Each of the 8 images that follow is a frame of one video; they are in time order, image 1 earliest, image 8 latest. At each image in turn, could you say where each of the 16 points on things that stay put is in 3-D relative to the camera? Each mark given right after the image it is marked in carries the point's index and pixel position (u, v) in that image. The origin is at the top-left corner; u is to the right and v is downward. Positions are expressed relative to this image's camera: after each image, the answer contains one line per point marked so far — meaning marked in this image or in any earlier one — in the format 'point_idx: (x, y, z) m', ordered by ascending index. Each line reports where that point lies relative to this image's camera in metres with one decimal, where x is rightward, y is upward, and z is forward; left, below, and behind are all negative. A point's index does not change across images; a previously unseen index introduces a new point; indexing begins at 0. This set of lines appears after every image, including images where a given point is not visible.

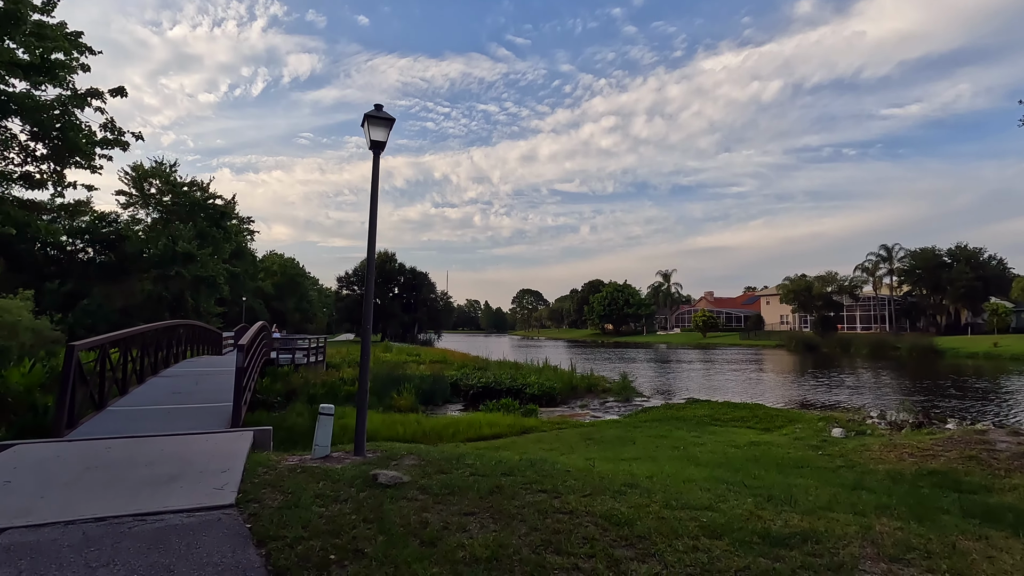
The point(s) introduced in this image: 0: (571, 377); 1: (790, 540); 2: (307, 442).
0: (+2.0, -3.0, +18.1) m
1: (+1.7, -1.5, +3.3) m
2: (-3.7, -2.8, +9.8) m
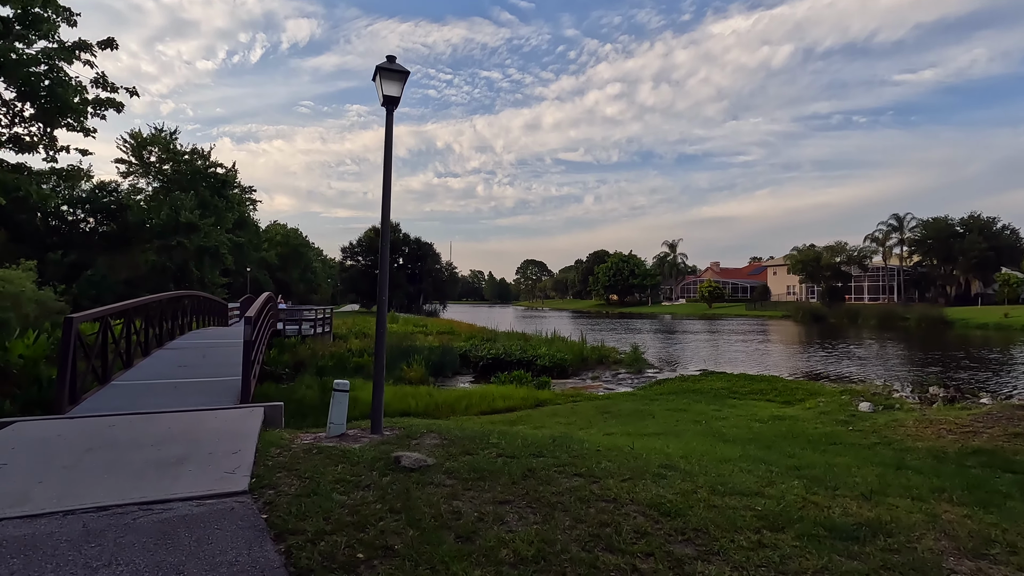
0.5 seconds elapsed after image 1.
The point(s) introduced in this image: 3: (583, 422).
0: (+2.3, -2.0, +17.9) m
1: (+1.9, -1.4, +3.0) m
2: (-3.5, -2.2, +9.6) m
3: (+1.1, -2.1, +8.5) m
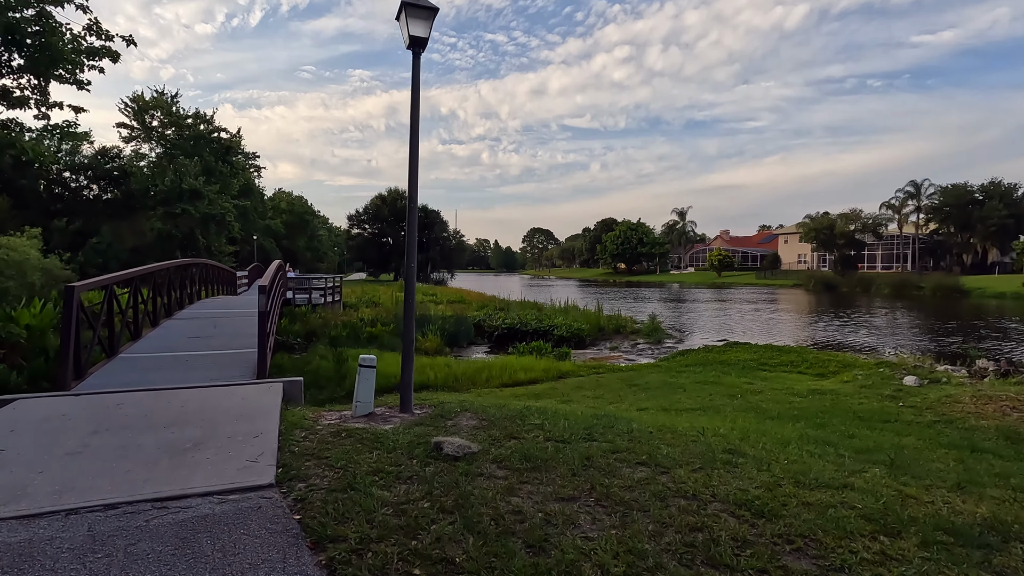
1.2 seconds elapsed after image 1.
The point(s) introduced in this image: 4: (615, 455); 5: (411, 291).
0: (+2.8, -1.0, +17.5) m
1: (+2.3, -1.2, +2.6) m
2: (-3.1, -1.7, +9.3) m
3: (+1.5, -1.7, +8.1) m
4: (+0.7, -1.1, +3.4) m
5: (-0.9, 0.0, +4.6) m
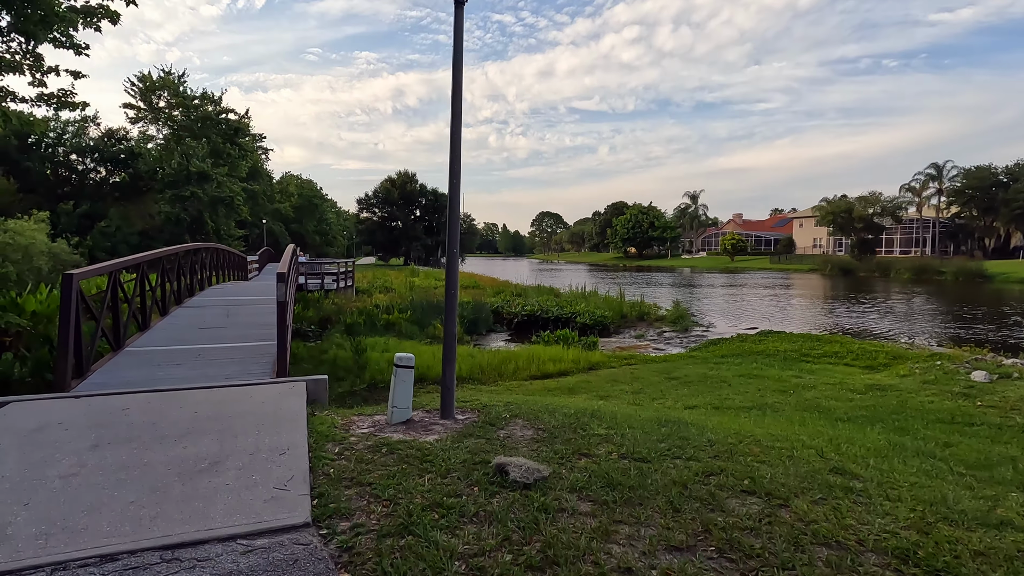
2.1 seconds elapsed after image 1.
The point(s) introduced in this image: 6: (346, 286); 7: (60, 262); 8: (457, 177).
0: (+3.4, -0.5, +16.9) m
1: (+2.7, -1.2, +2.0) m
2: (-2.6, -1.5, +8.8) m
3: (+2.0, -1.5, +7.5) m
4: (+1.1, -1.0, +2.9) m
5: (-0.4, 0.0, +4.0) m
6: (-5.9, +0.1, +19.2) m
7: (-12.5, +0.7, +14.8) m
8: (-0.4, +0.8, +3.9) m
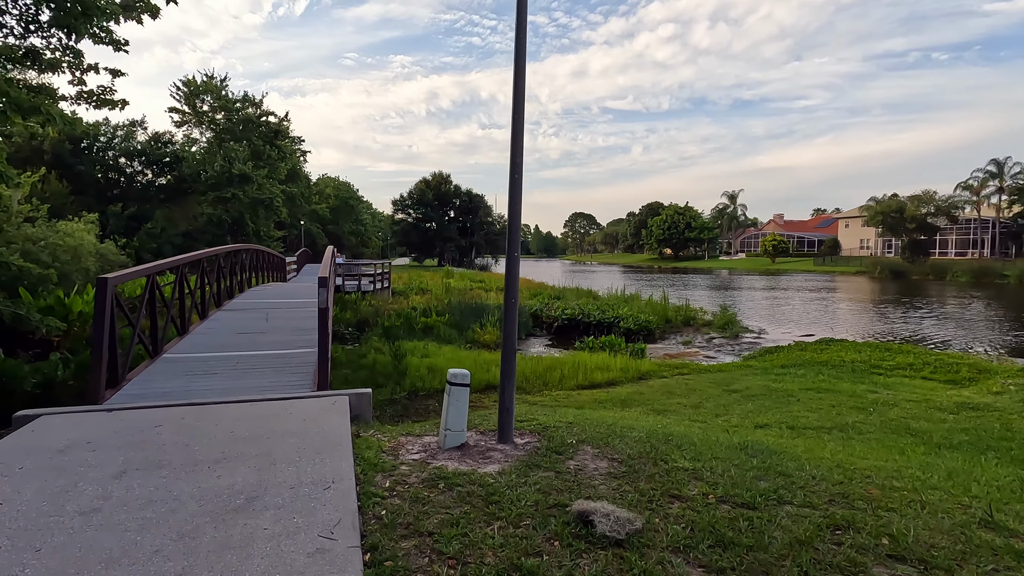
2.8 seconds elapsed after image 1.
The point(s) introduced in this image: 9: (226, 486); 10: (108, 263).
0: (+4.6, -0.6, +16.2) m
1: (+3.0, -1.2, +1.3) m
2: (-1.8, -1.5, +8.4) m
3: (+2.6, -1.5, +6.9) m
4: (+1.4, -1.1, +2.3) m
5: (0.0, 0.0, +3.6) m
6: (-4.6, 0.0, +19.0) m
7: (-11.4, +0.7, +15.0) m
8: (+0.1, +0.8, +3.5) m
9: (-1.4, -1.0, +2.7) m
10: (-11.5, +0.7, +15.3) m
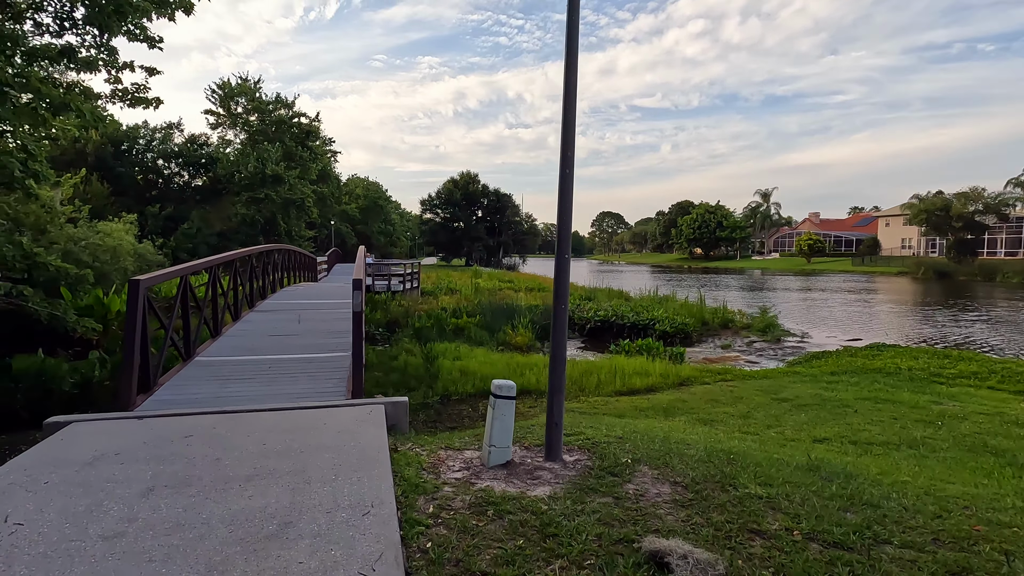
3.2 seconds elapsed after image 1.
0: (+5.5, -0.7, +15.6) m
1: (+3.2, -1.3, +0.9) m
2: (-1.3, -1.5, +8.2) m
3: (+3.1, -1.6, +6.5) m
4: (+1.7, -1.1, +2.0) m
5: (+0.3, 0.0, +3.3) m
6: (-3.5, 0.0, +18.9) m
7: (-10.5, +0.7, +15.3) m
8: (+0.4, +0.7, +3.2) m
9: (-1.2, -1.0, +2.5) m
10: (-10.6, +0.7, +15.5) m
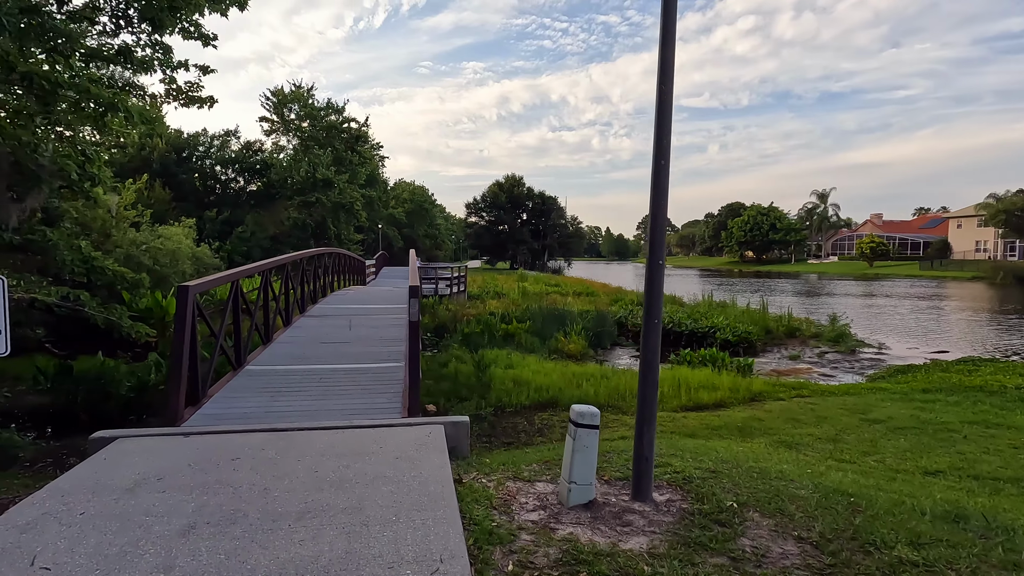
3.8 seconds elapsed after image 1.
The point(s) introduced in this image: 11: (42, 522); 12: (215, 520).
0: (+6.9, -0.8, +14.7) m
1: (+3.4, -1.3, +0.2) m
2: (-0.5, -1.6, +7.9) m
3: (+3.8, -1.7, +5.8) m
4: (+2.0, -1.2, +1.4) m
5: (+0.8, -0.1, +2.8) m
6: (-1.8, -0.1, +18.7) m
7: (-9.0, +0.7, +15.6) m
8: (+0.8, +0.7, +2.7) m
9: (-0.8, -1.1, +2.1) m
10: (-9.2, +0.7, +15.9) m
11: (-2.1, -1.0, +2.4) m
12: (-1.3, -1.0, +2.4) m
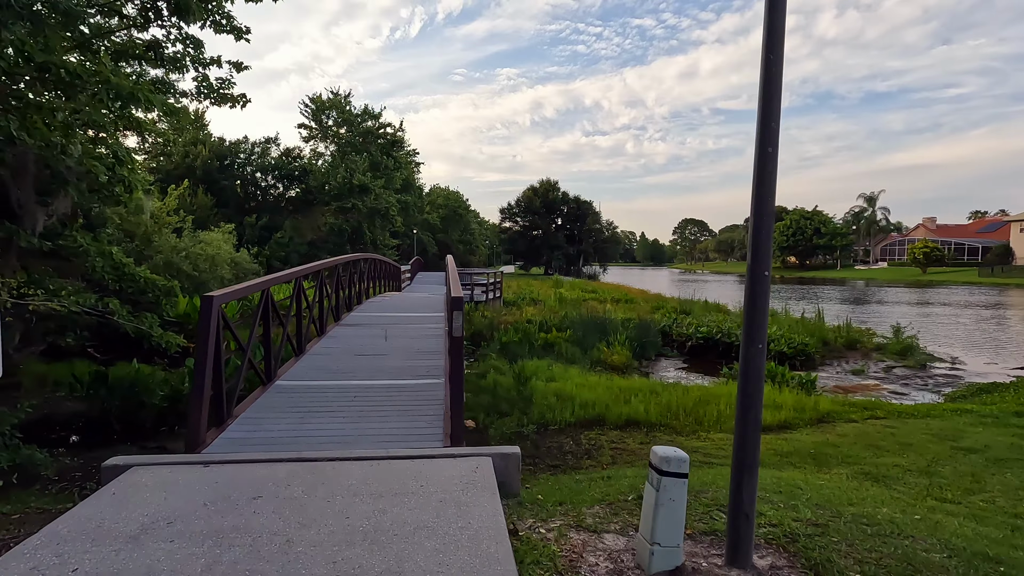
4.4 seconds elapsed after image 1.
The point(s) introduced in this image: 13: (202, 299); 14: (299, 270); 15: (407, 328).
0: (+7.9, -1.0, +13.8) m
1: (+3.5, -1.4, -0.5) m
2: (+0.1, -1.7, +7.4) m
3: (+4.2, -1.8, +5.1) m
4: (+2.2, -1.2, +0.8) m
5: (+1.1, -0.2, +2.3) m
6: (-0.6, -0.3, +18.3) m
7: (-8.0, +0.5, +15.7) m
8: (+1.1, +0.6, +2.2) m
9: (-0.5, -1.1, +1.6) m
10: (-8.0, +0.5, +15.9) m
11: (-1.8, -1.1, +2.0) m
12: (-1.1, -1.1, +2.0) m
13: (-2.1, -0.1, +3.7) m
14: (-2.1, +0.2, +5.4) m
15: (-1.4, -0.5, +7.3) m
